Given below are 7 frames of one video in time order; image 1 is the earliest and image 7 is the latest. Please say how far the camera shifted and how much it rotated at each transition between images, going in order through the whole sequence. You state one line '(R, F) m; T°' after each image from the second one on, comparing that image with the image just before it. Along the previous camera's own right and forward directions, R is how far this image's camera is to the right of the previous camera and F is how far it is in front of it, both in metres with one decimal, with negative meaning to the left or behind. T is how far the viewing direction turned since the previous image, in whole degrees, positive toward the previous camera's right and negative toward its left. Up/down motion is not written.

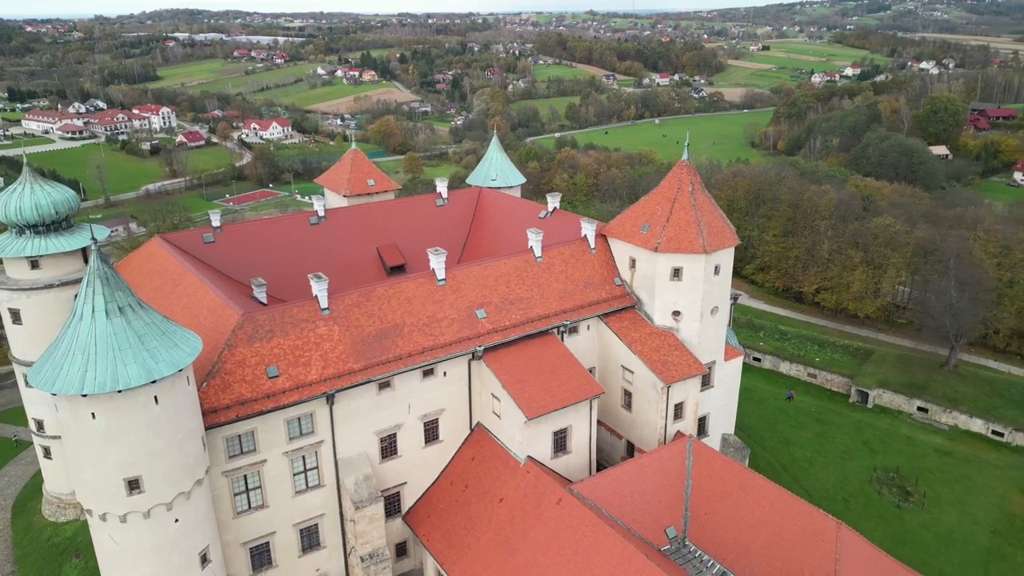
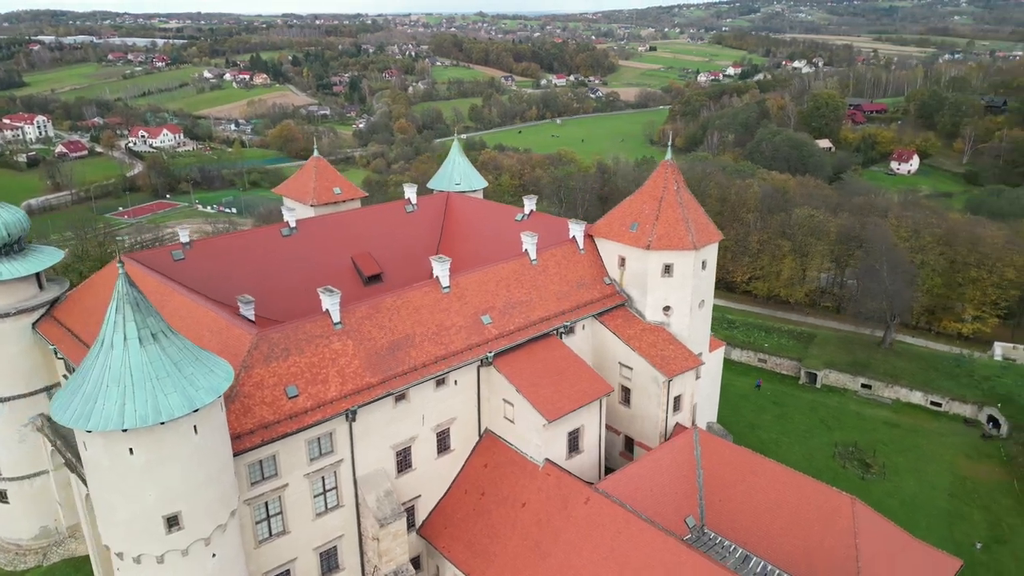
(-3.2, +0.2) m; +7°
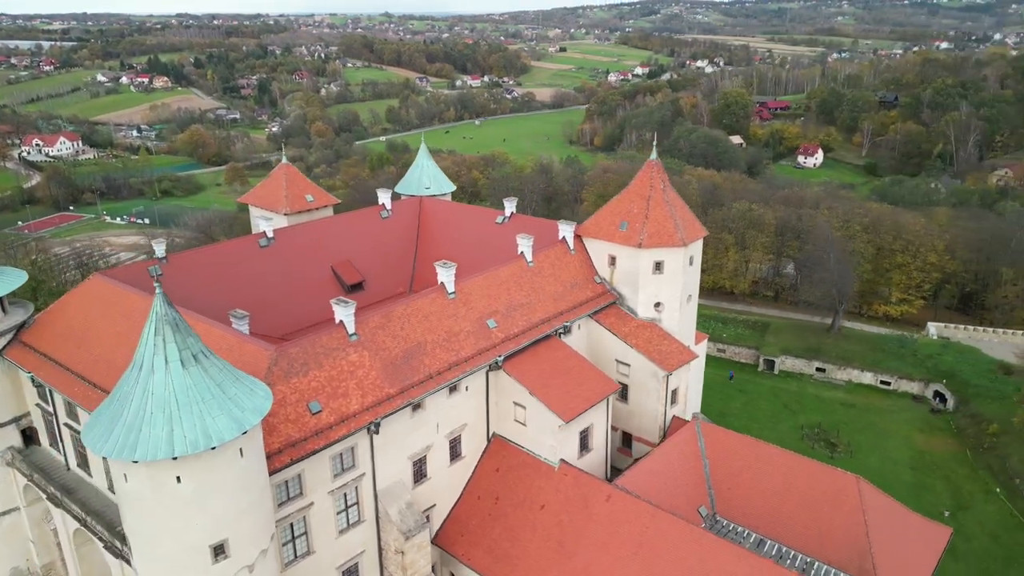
(-2.7, +0.1) m; +6°
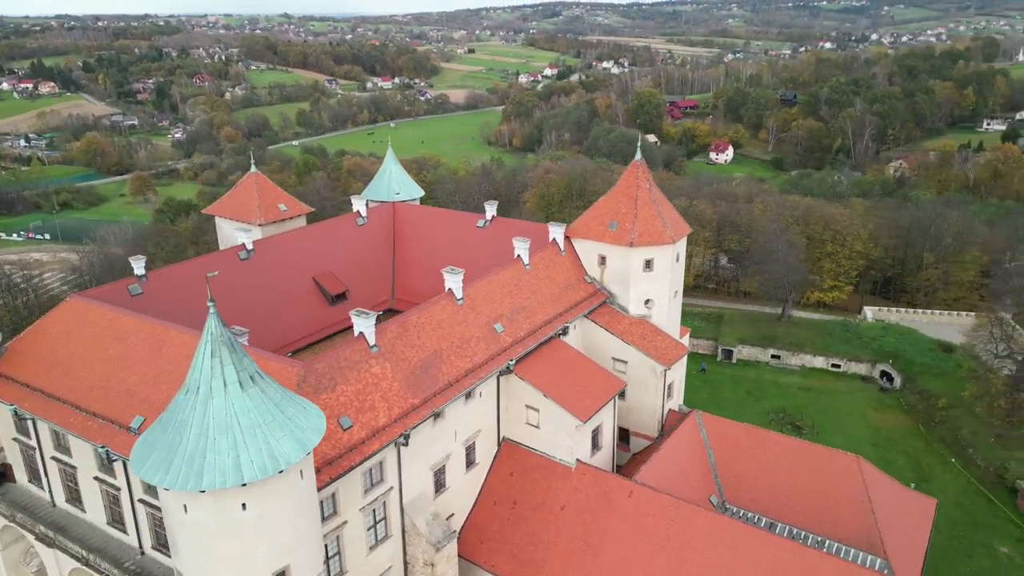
(-2.8, +0.1) m; +7°
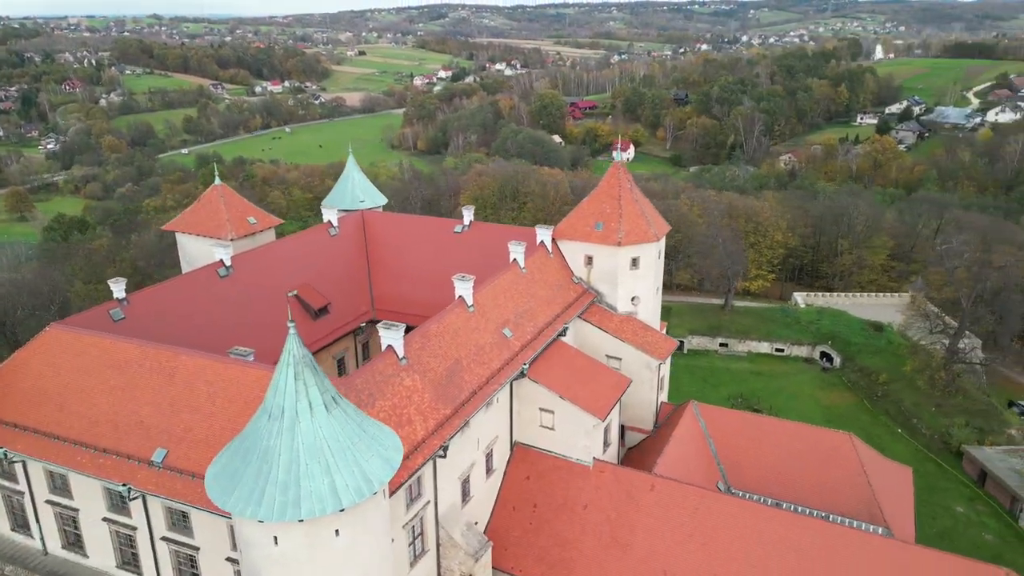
(-3.3, +0.2) m; +8°
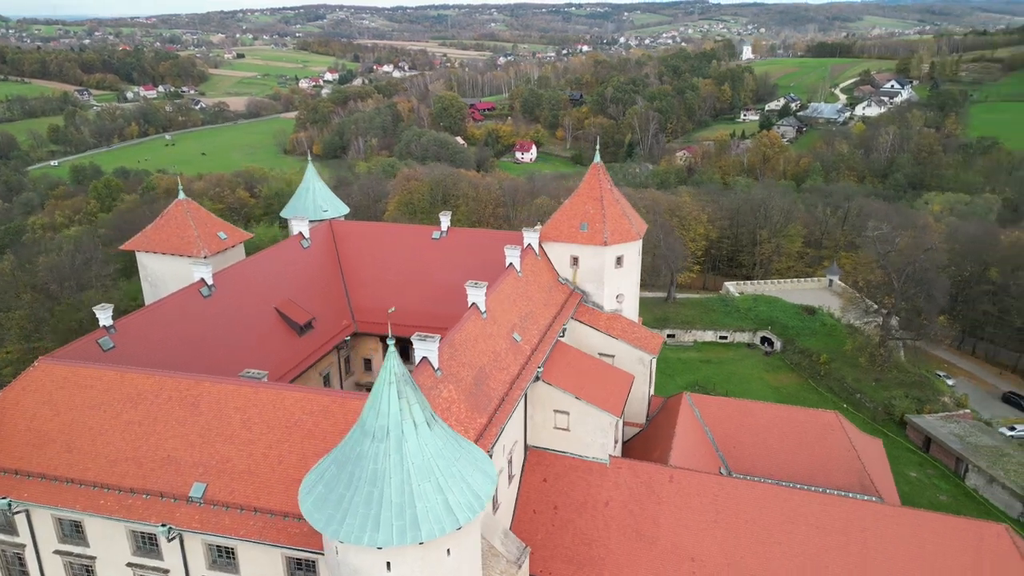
(-3.5, +0.2) m; +8°
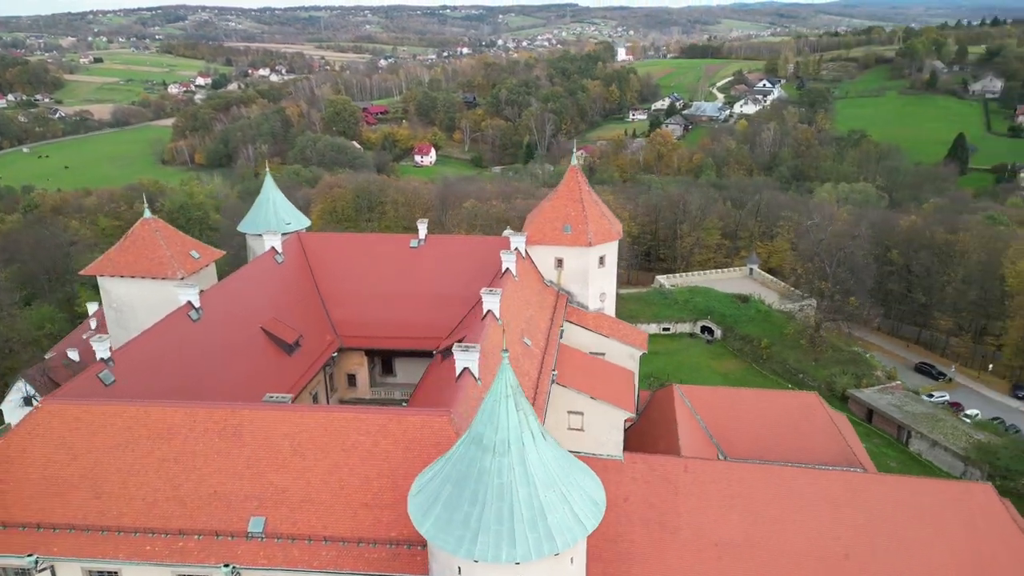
(-3.7, +0.2) m; +8°
